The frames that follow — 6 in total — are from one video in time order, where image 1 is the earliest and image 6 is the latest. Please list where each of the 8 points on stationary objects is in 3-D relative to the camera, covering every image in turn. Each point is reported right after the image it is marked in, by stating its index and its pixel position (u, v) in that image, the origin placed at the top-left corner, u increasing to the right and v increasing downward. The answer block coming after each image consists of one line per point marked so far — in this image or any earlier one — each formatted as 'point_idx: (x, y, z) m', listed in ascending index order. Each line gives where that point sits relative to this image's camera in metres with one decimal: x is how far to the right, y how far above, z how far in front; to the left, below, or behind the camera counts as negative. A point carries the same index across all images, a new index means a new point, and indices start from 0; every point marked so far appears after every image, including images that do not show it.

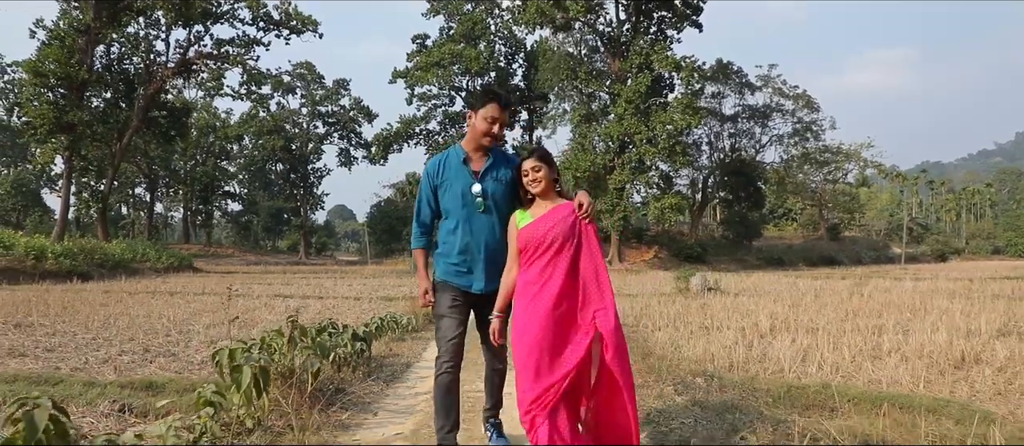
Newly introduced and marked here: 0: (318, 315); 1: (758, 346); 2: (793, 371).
0: (-2.9, -1.4, +10.3) m
1: (+2.4, -1.2, +6.7) m
2: (+2.2, -1.1, +5.4) m
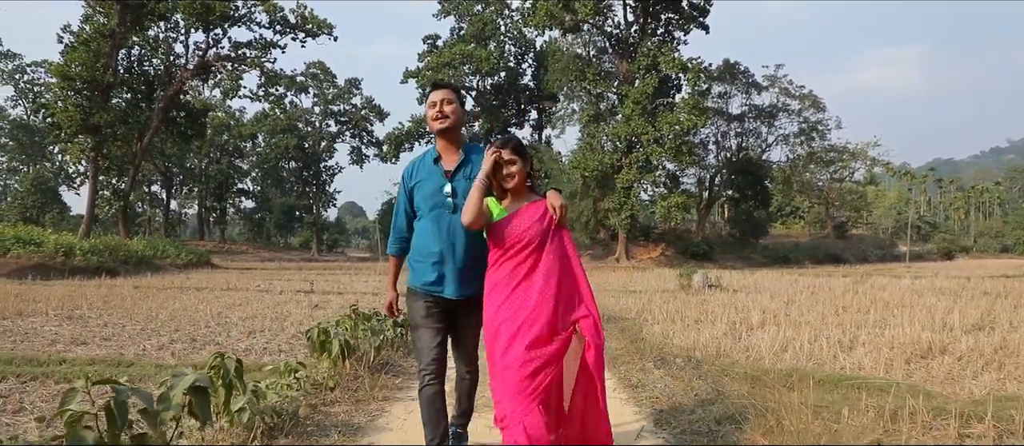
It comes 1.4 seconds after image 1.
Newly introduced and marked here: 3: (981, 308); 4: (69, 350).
0: (-2.8, -1.4, +11.1) m
1: (+2.5, -1.2, +7.4) m
2: (+2.3, -1.2, +6.1) m
3: (+7.4, -1.3, +10.9) m
4: (-4.6, -1.3, +7.3) m
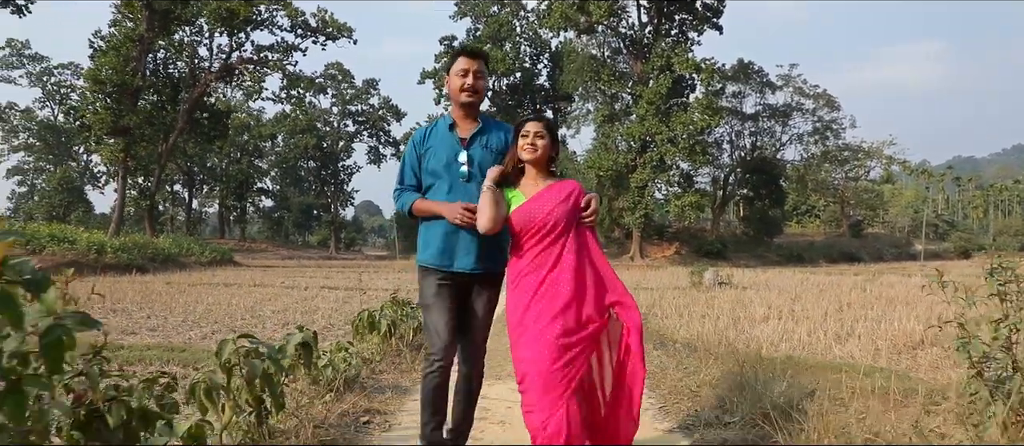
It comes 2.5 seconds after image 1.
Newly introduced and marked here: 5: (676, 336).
0: (-2.5, -1.3, +11.8) m
1: (+2.7, -1.2, +7.9) m
2: (+2.4, -1.2, +6.6) m
3: (+7.7, -1.3, +11.3) m
4: (-4.4, -1.3, +7.9) m
5: (+1.6, -1.1, +6.7) m
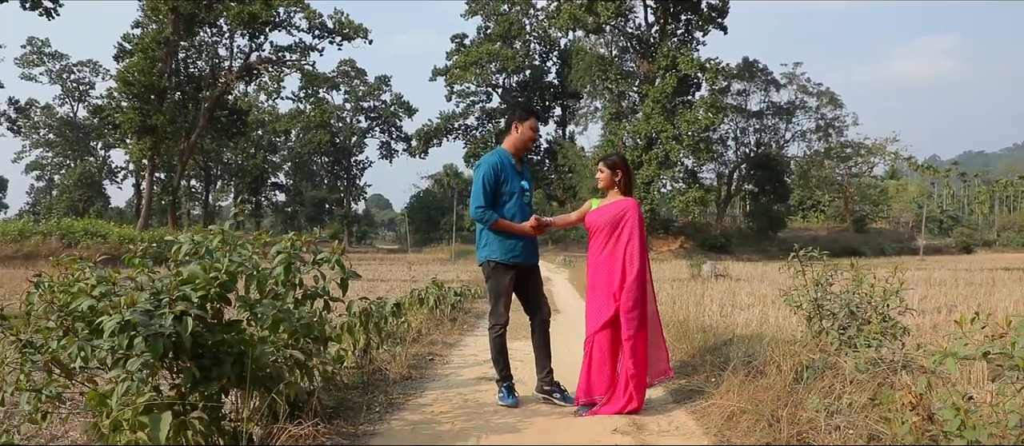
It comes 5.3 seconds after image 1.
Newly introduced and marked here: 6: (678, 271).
0: (-2.3, -1.3, +12.9) m
1: (+2.8, -1.2, +9.0) m
2: (+2.5, -1.1, +7.7) m
3: (+7.9, -1.2, +12.4) m
4: (-4.3, -1.3, +9.1) m
5: (+1.7, -1.1, +7.8) m
6: (+4.7, -1.4, +19.6) m
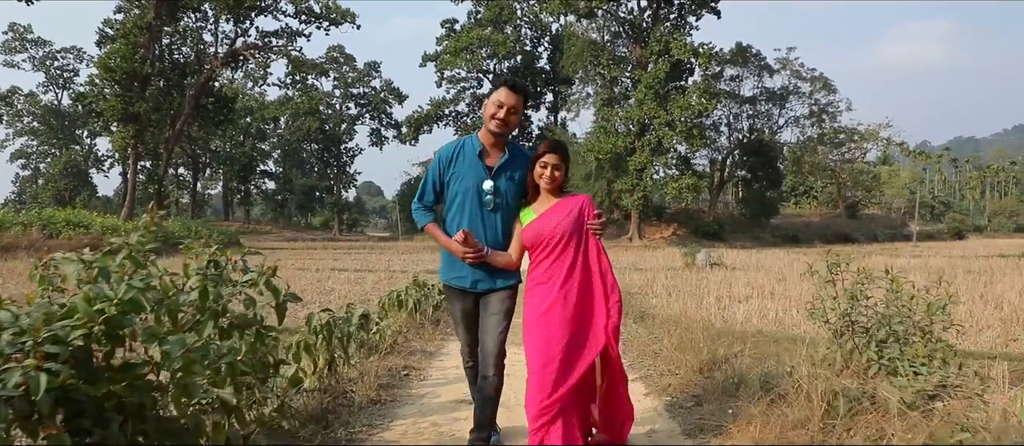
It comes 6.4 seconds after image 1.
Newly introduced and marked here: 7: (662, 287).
0: (-2.5, -1.1, +12.5) m
1: (+2.7, -1.0, +8.7) m
2: (+2.4, -1.0, +7.4) m
3: (+7.7, -1.0, +12.1) m
4: (-4.4, -1.2, +8.7) m
5: (+1.6, -1.0, +7.5) m
6: (+4.4, -1.0, +19.3) m
7: (+2.4, -1.0, +11.2) m
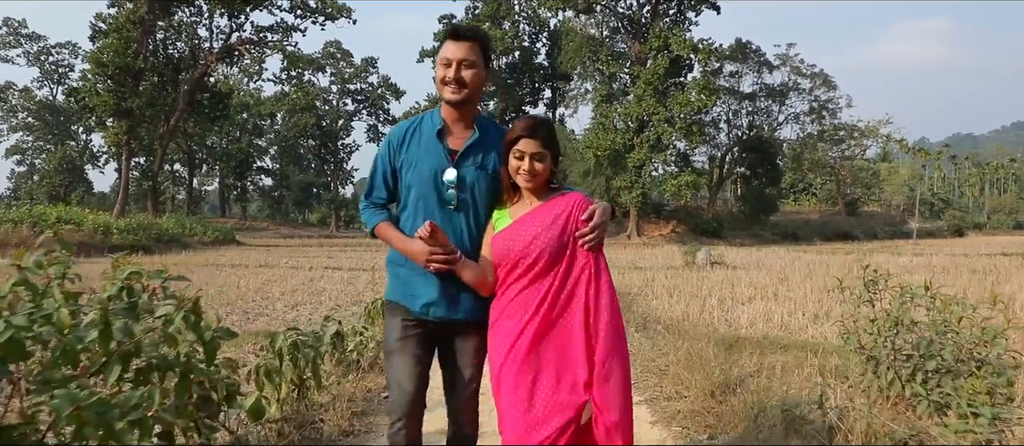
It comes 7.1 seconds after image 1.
0: (-2.5, -1.1, +12.3) m
1: (+2.6, -1.0, +8.4) m
2: (+2.4, -1.0, +7.1) m
3: (+7.7, -1.0, +11.8) m
4: (-4.5, -1.2, +8.4) m
5: (+1.6, -1.0, +7.2) m
6: (+4.3, -1.0, +19.0) m
7: (+2.4, -1.0, +10.9) m
